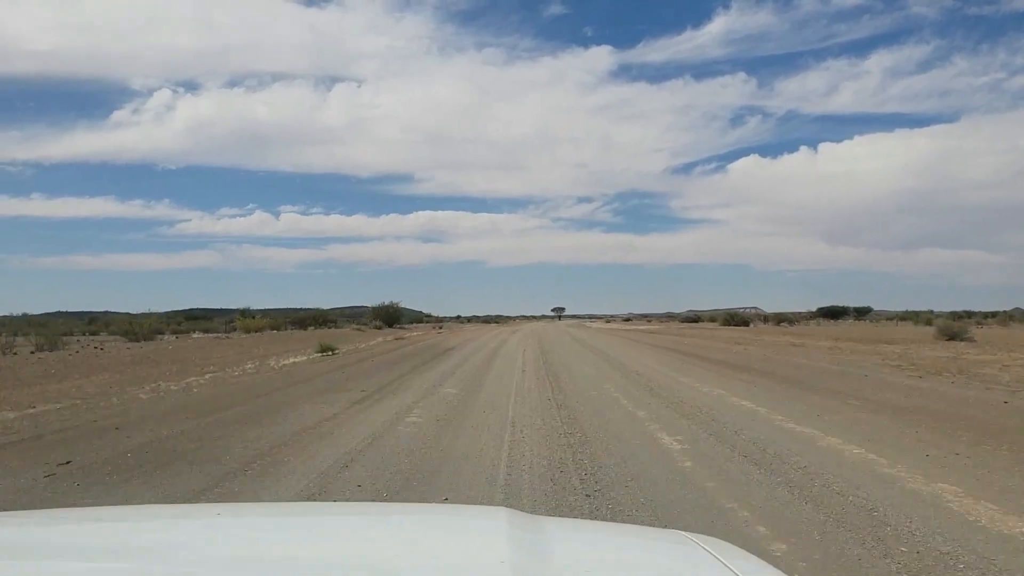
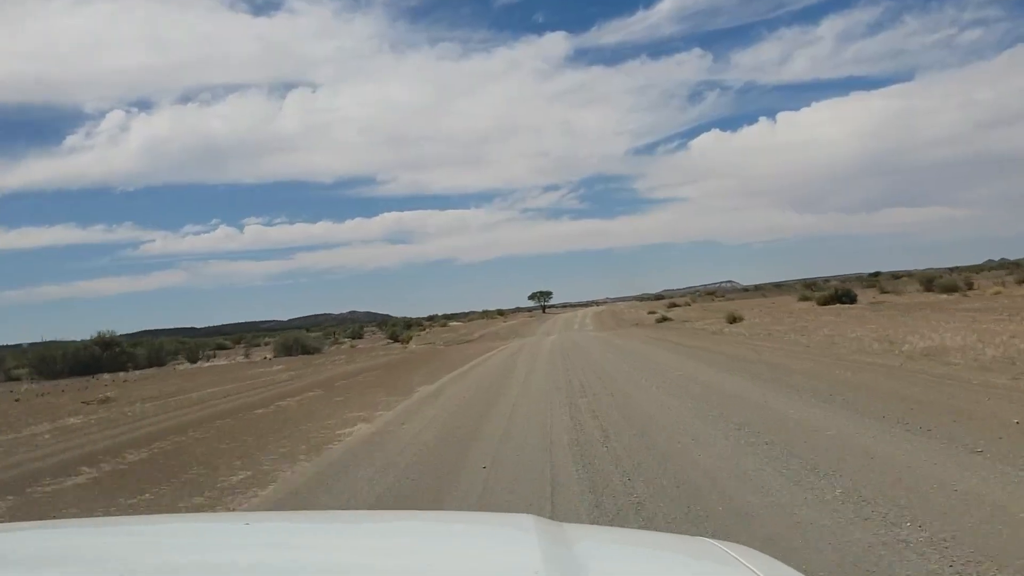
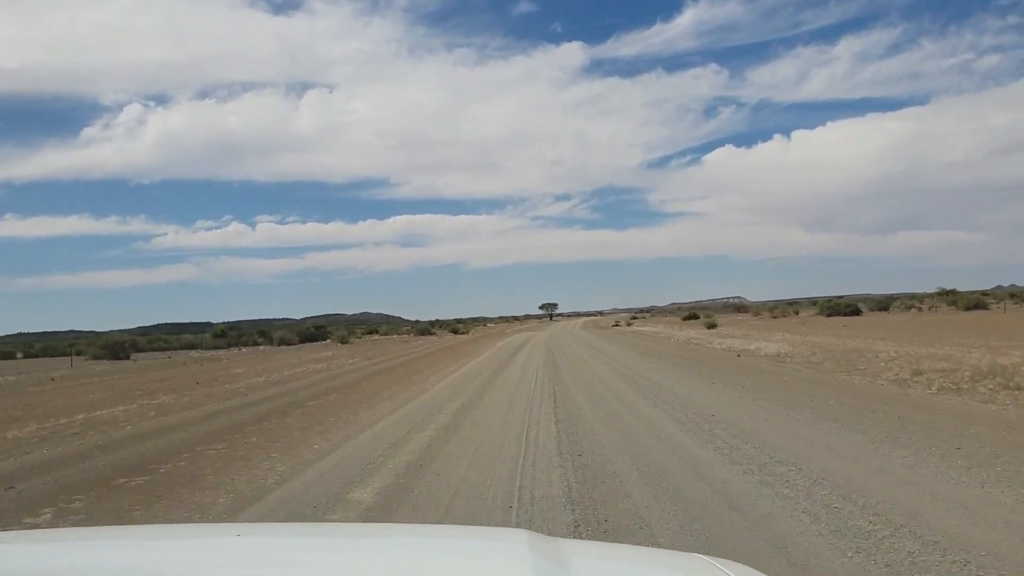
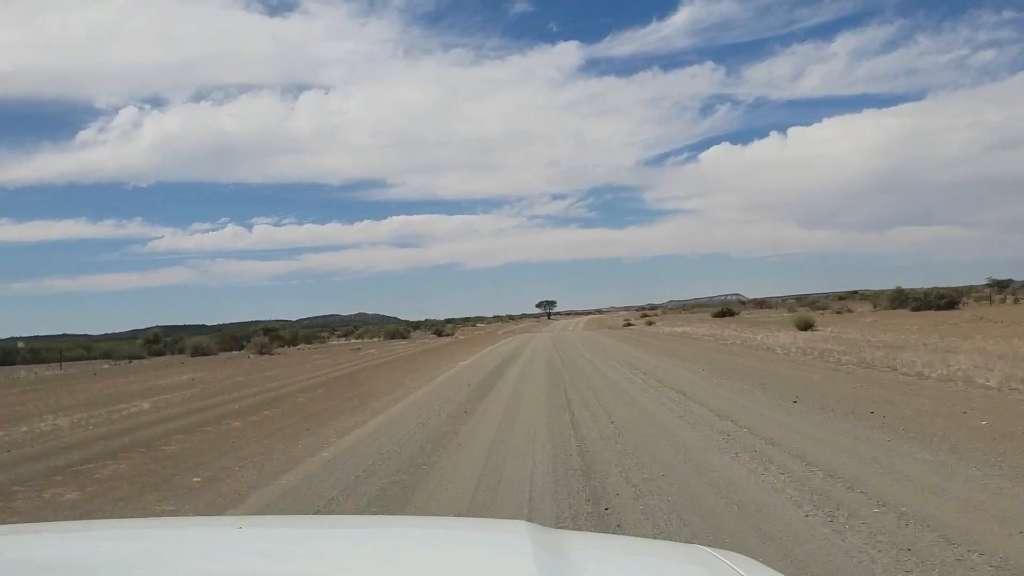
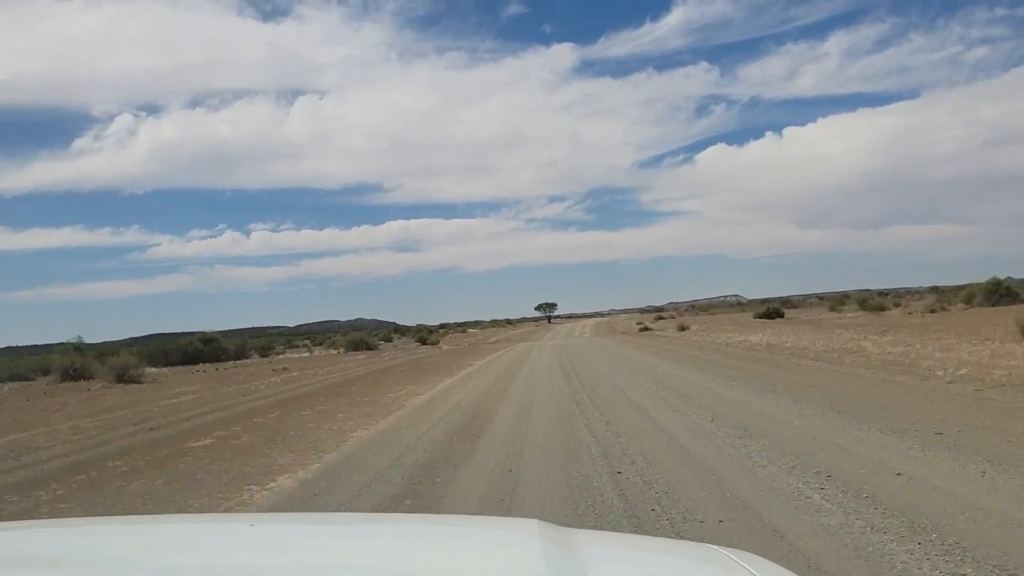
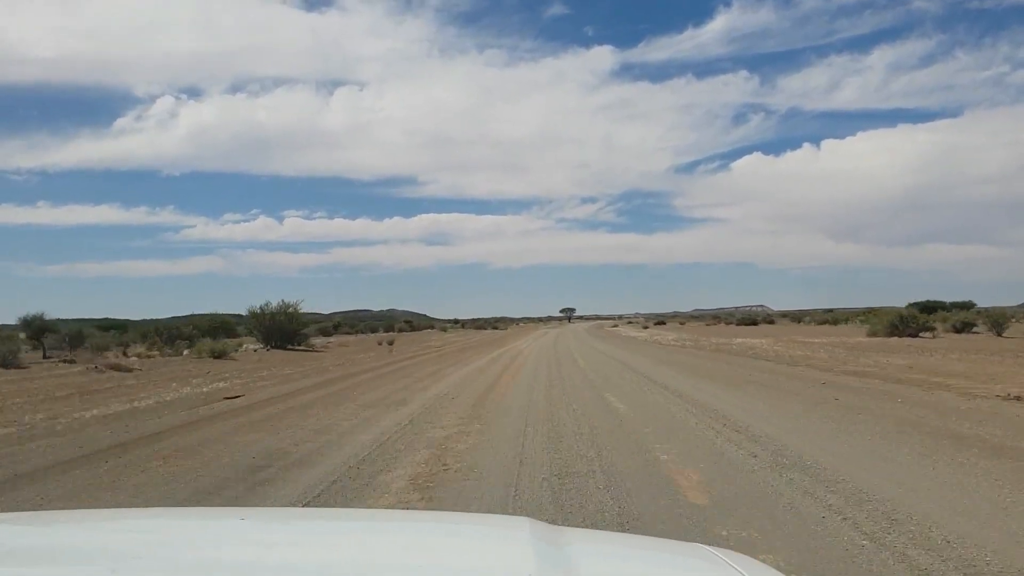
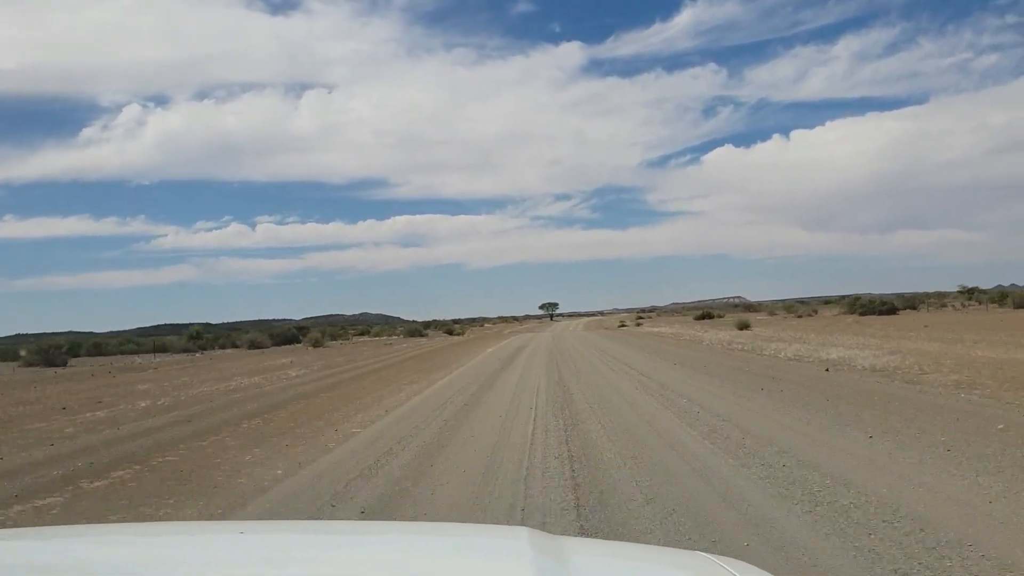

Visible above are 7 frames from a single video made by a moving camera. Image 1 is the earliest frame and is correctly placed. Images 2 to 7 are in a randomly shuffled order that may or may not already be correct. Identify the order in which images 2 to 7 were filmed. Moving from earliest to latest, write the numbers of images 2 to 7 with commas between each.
6, 3, 7, 4, 5, 2
